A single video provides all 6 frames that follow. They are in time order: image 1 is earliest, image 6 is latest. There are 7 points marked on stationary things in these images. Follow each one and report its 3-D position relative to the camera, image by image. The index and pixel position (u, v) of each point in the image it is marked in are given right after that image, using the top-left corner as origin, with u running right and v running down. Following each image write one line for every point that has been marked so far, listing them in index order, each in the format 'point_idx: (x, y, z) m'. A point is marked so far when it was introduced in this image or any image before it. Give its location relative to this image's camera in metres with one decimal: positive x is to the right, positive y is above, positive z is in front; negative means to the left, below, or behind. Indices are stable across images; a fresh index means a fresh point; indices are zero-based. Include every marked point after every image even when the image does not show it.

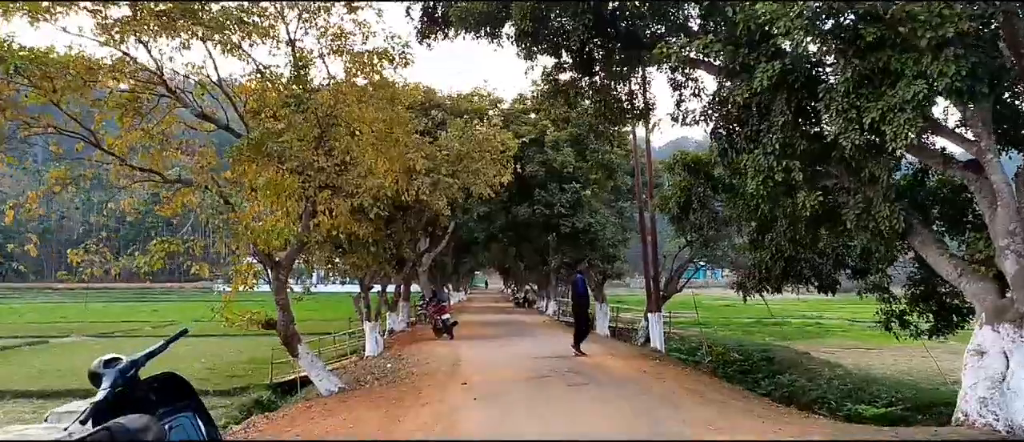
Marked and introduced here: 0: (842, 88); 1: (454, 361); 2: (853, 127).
0: (+3.3, +1.3, +9.0) m
1: (-1.0, -2.4, +15.5) m
2: (+3.4, +0.9, +8.9) m
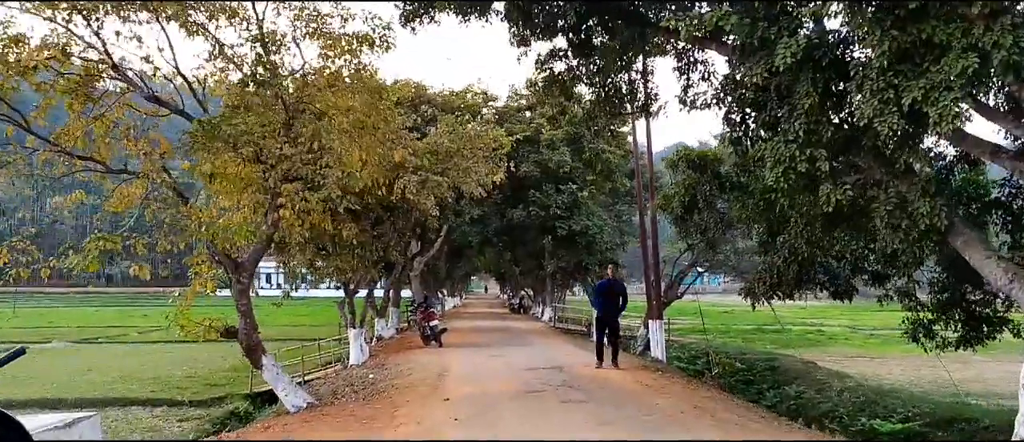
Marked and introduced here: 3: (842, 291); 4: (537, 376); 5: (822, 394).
0: (+3.2, +1.4, +7.8) m
1: (-1.2, -2.4, +14.3) m
2: (+3.3, +1.0, +7.8) m
3: (+5.4, -1.2, +14.8) m
4: (+0.4, -2.2, +13.0) m
5: (+6.8, -3.8, +19.9) m
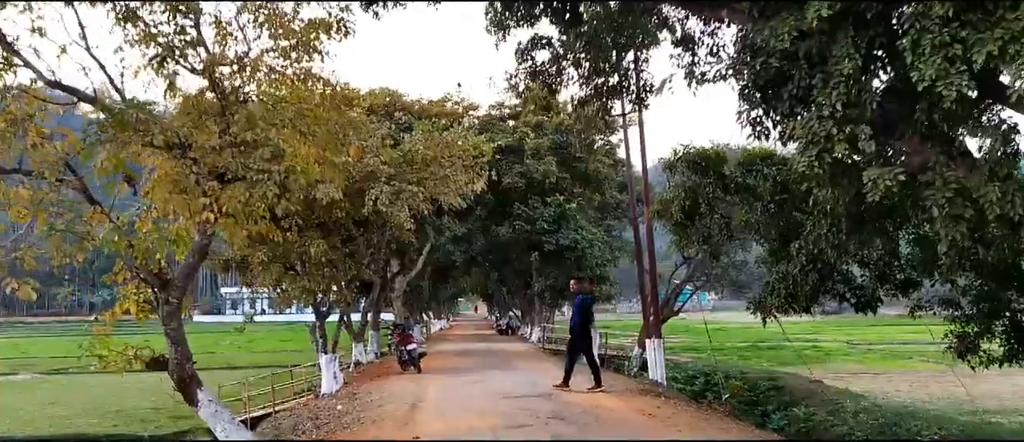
0: (+3.0, +1.4, +6.3) m
1: (-1.4, -2.5, +12.6) m
2: (+3.1, +1.0, +6.2) m
3: (+5.2, -1.2, +13.2) m
4: (+0.1, -2.3, +11.3) m
5: (+6.6, -4.0, +18.3) m
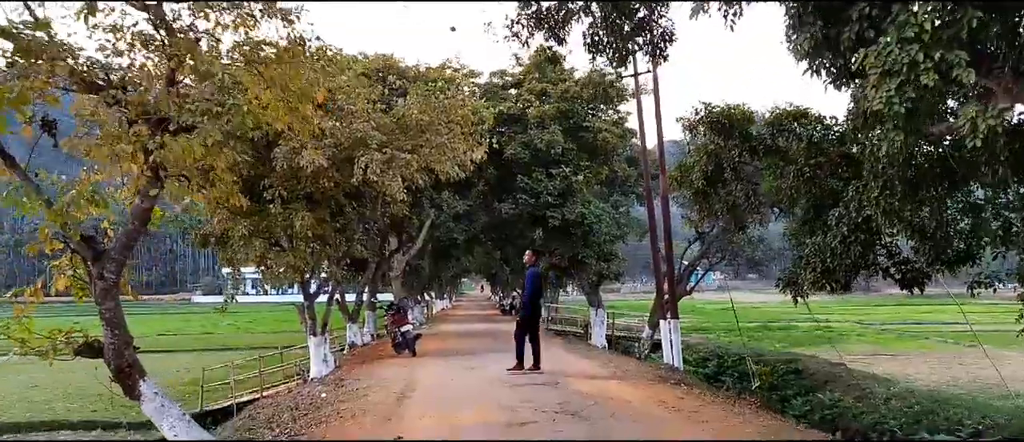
0: (+3.0, +1.7, +4.8) m
1: (-1.4, -2.1, +11.2) m
2: (+3.1, +1.3, +4.7) m
3: (+5.2, -0.8, +11.8) m
4: (+0.2, -1.9, +9.9) m
5: (+6.6, -3.4, +16.9) m
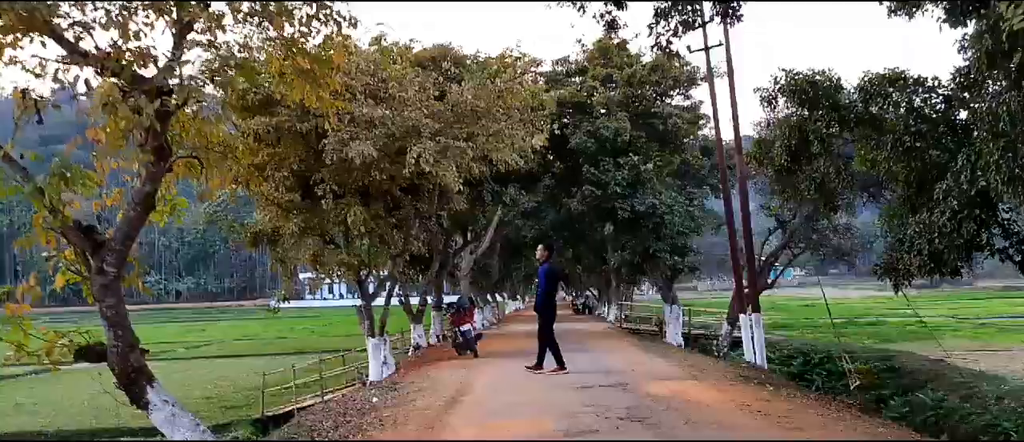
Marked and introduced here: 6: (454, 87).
0: (+3.0, +2.0, +3.5) m
1: (-0.7, -2.0, +10.1) m
2: (+3.1, +1.6, +3.4) m
3: (+5.9, -0.5, +10.2) m
4: (+0.8, -1.8, +8.8) m
5: (+7.8, -3.1, +15.2) m
6: (-1.1, +2.6, +17.4) m
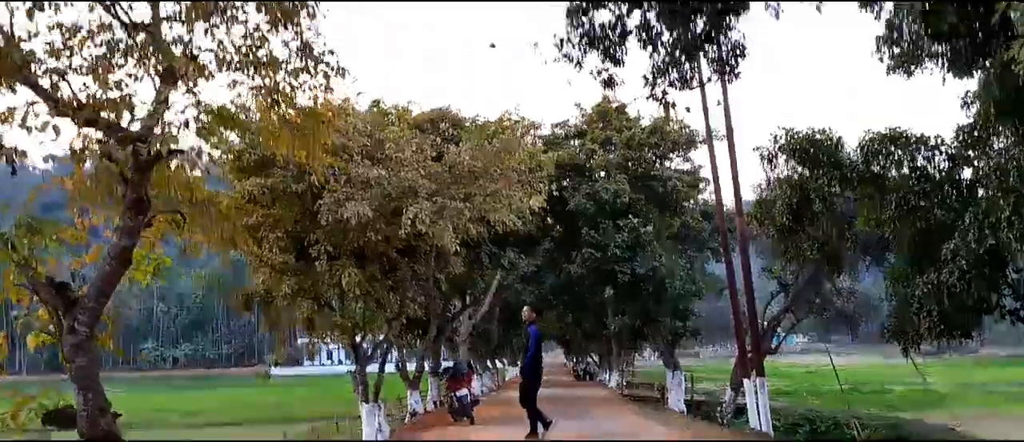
0: (+3.0, +1.8, +3.3) m
1: (-0.7, -2.6, +9.7) m
2: (+3.1, +1.4, +3.2) m
3: (+5.8, -1.1, +9.9) m
4: (+0.7, -2.3, +8.3) m
5: (+7.7, -4.1, +14.7) m
6: (-1.2, +1.4, +17.3) m
